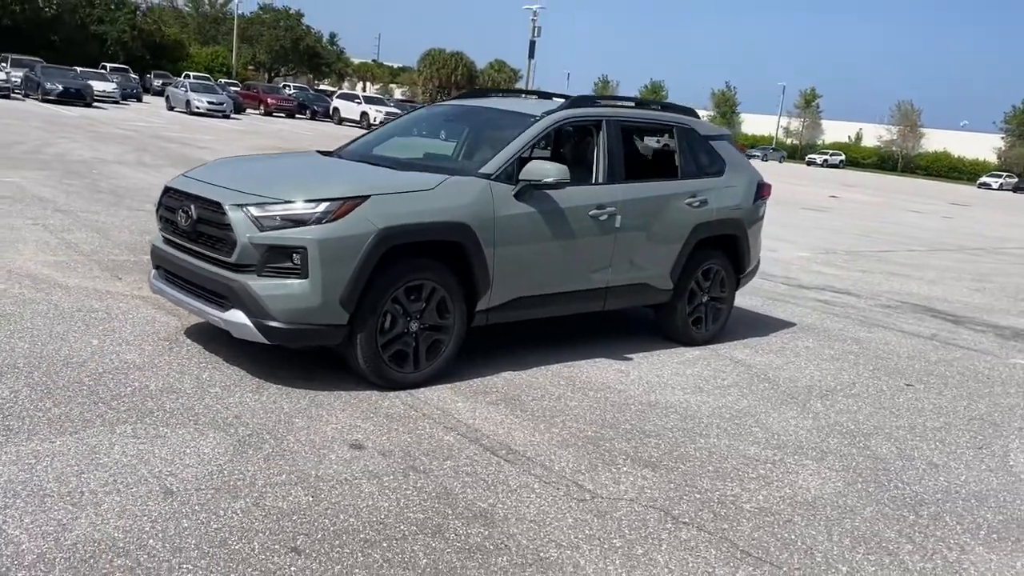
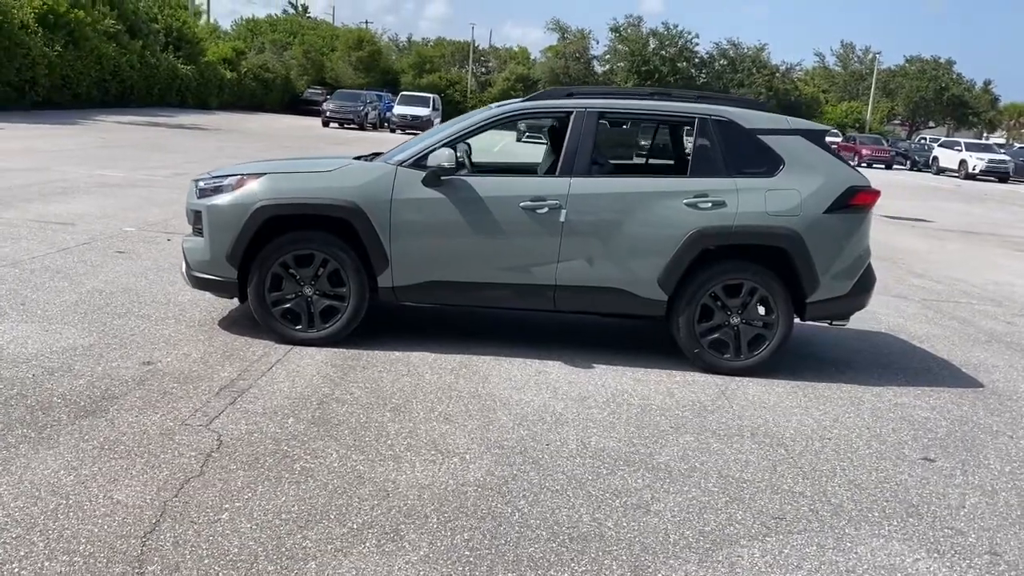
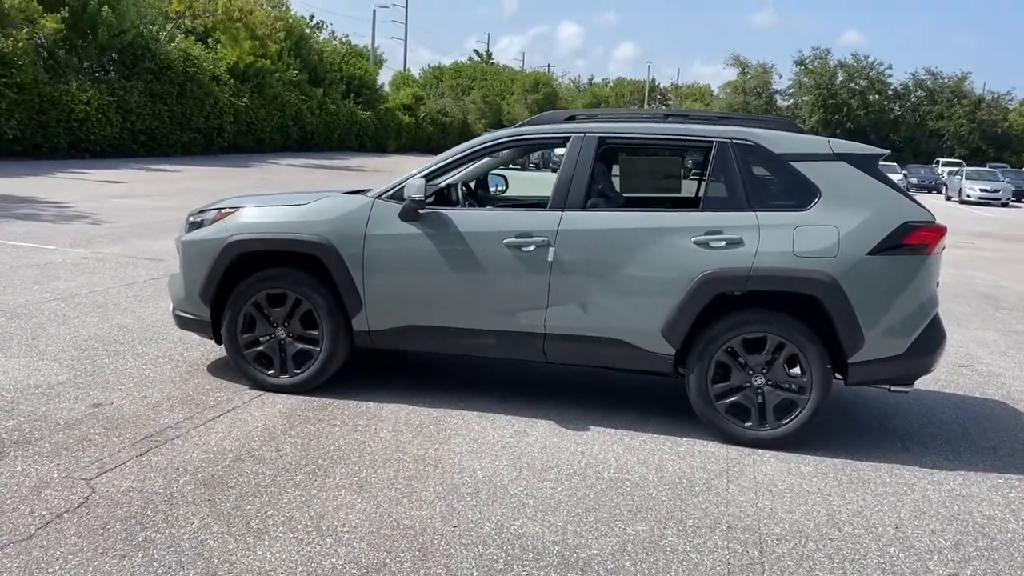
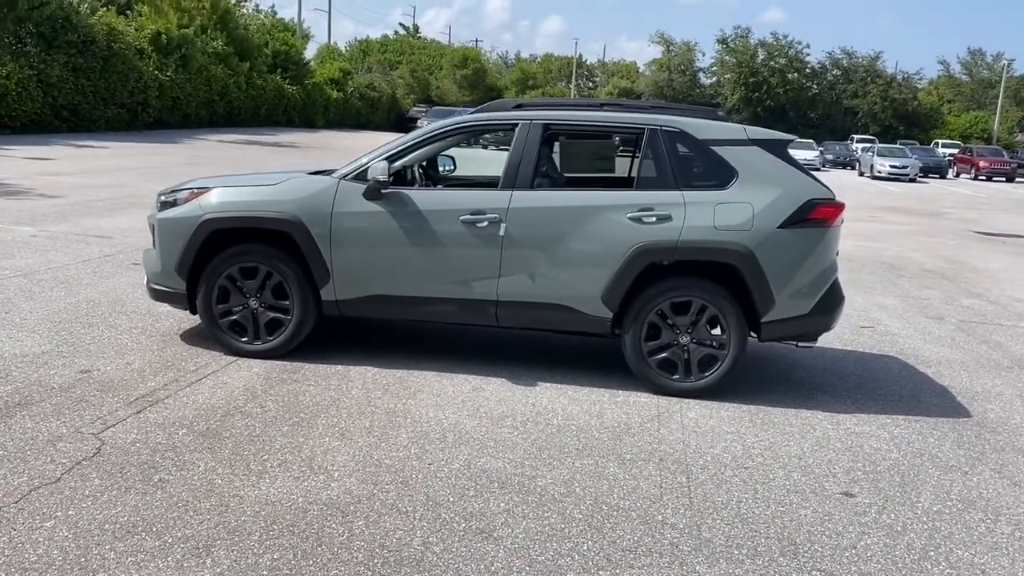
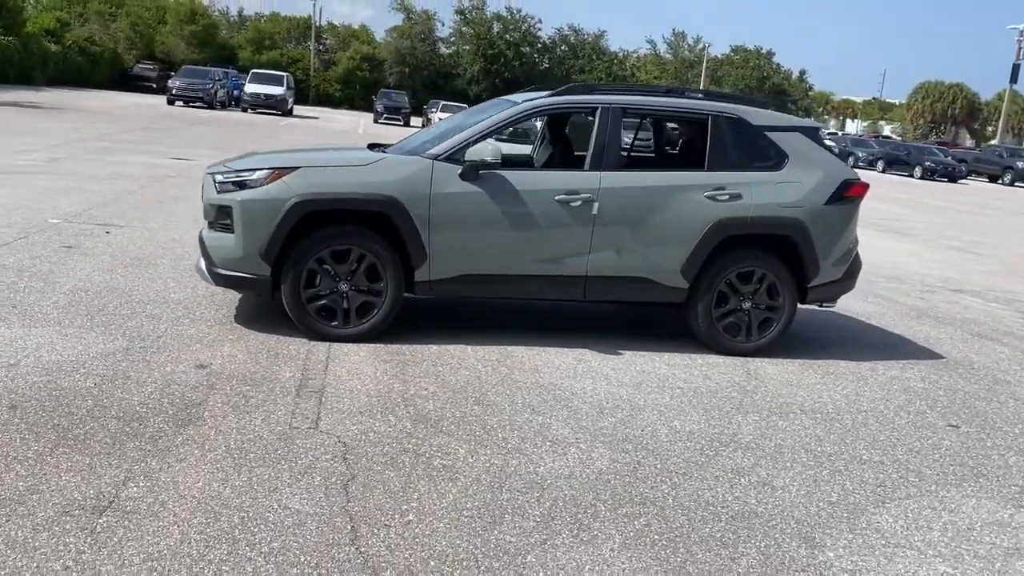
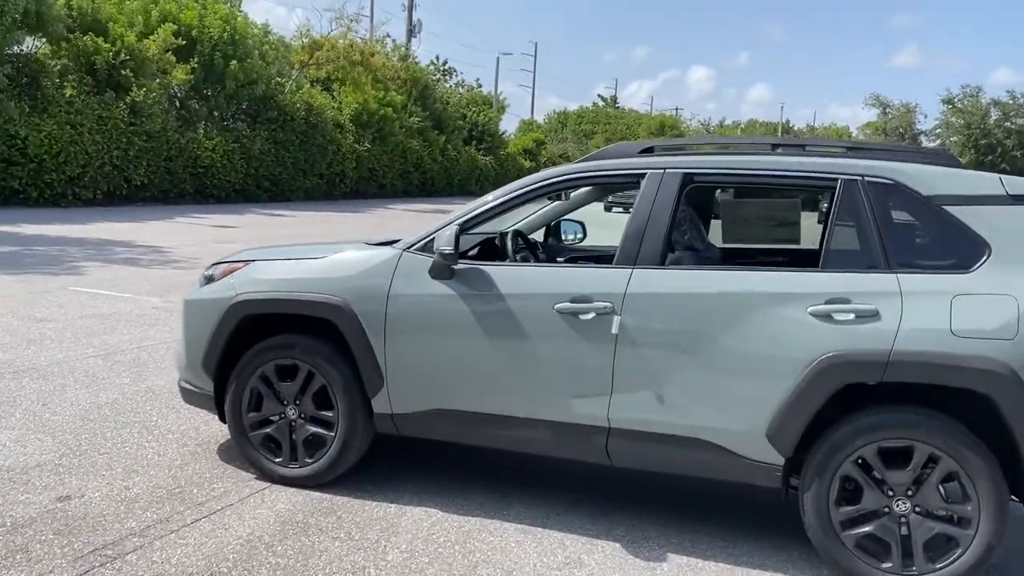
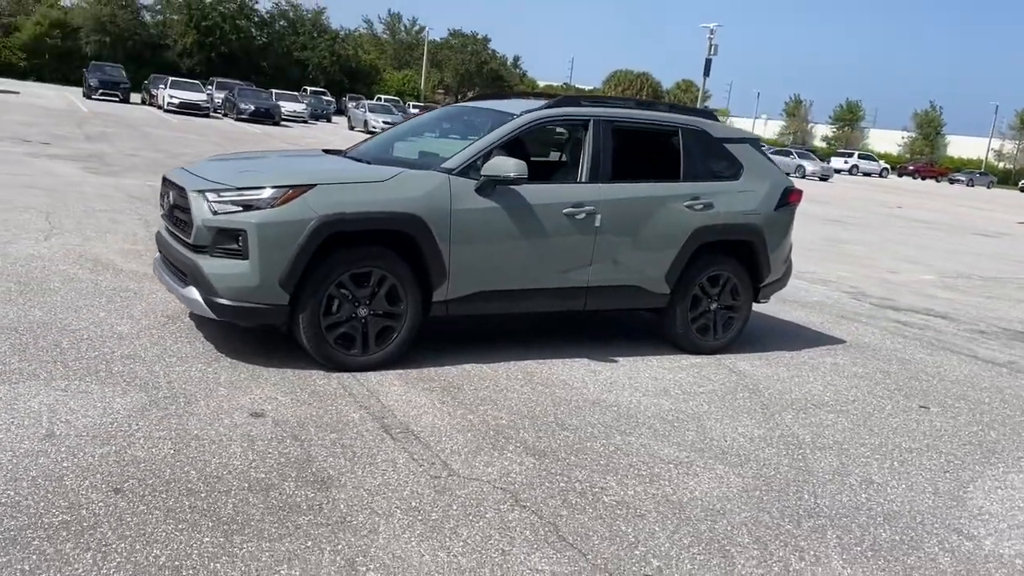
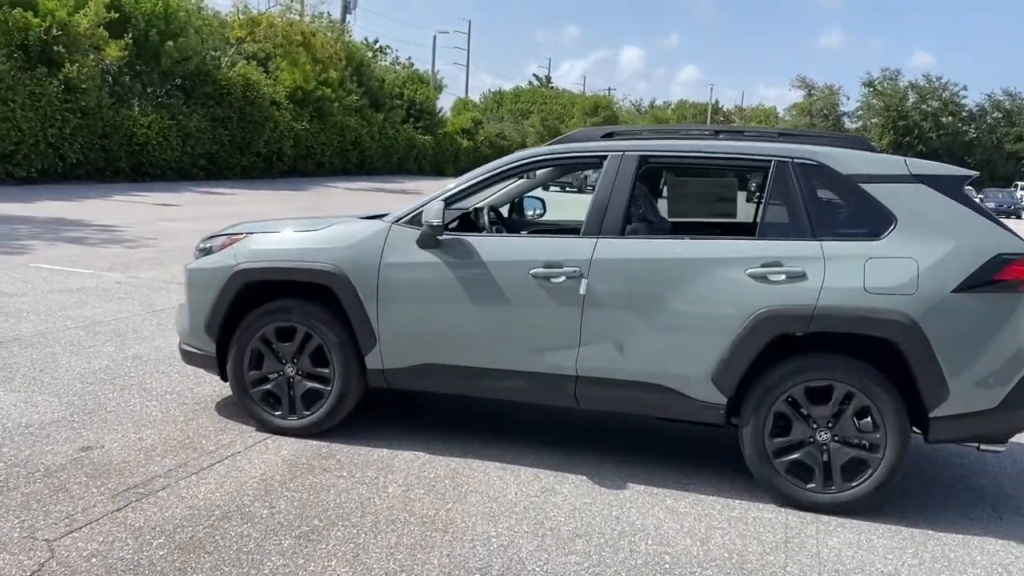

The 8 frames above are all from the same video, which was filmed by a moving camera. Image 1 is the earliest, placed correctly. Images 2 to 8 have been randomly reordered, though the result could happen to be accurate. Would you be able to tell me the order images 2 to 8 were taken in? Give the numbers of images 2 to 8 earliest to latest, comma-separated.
7, 5, 2, 4, 3, 8, 6
